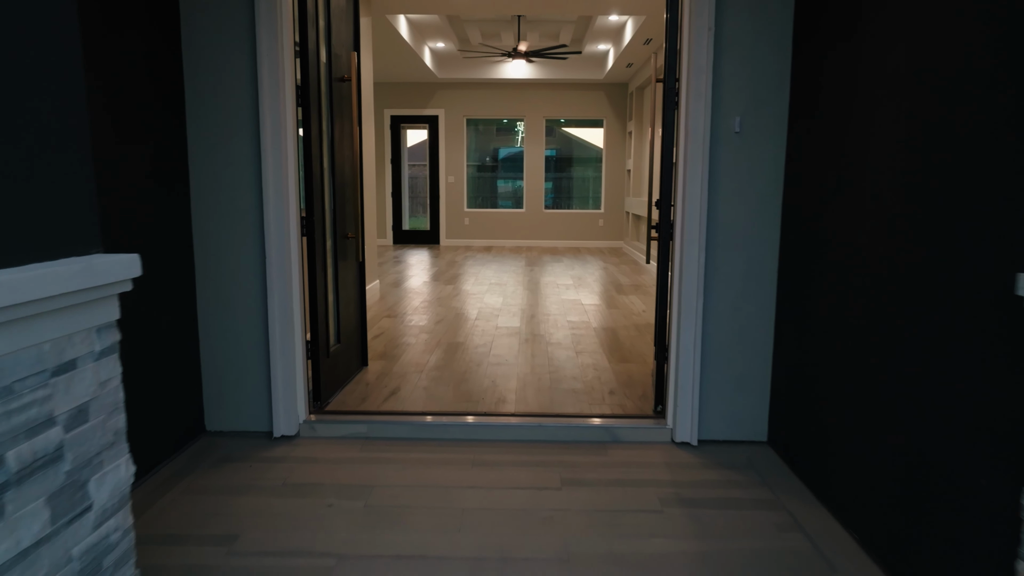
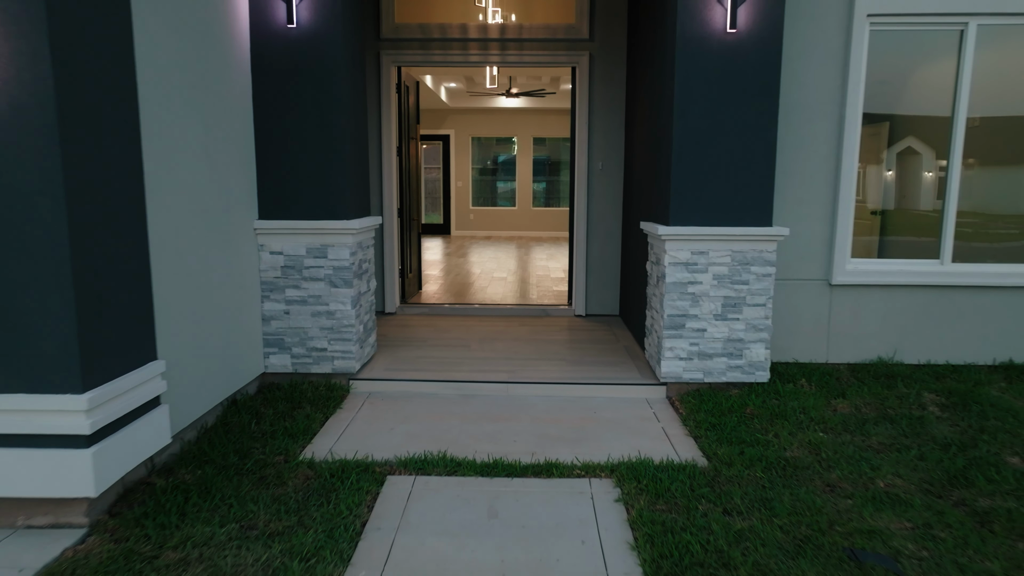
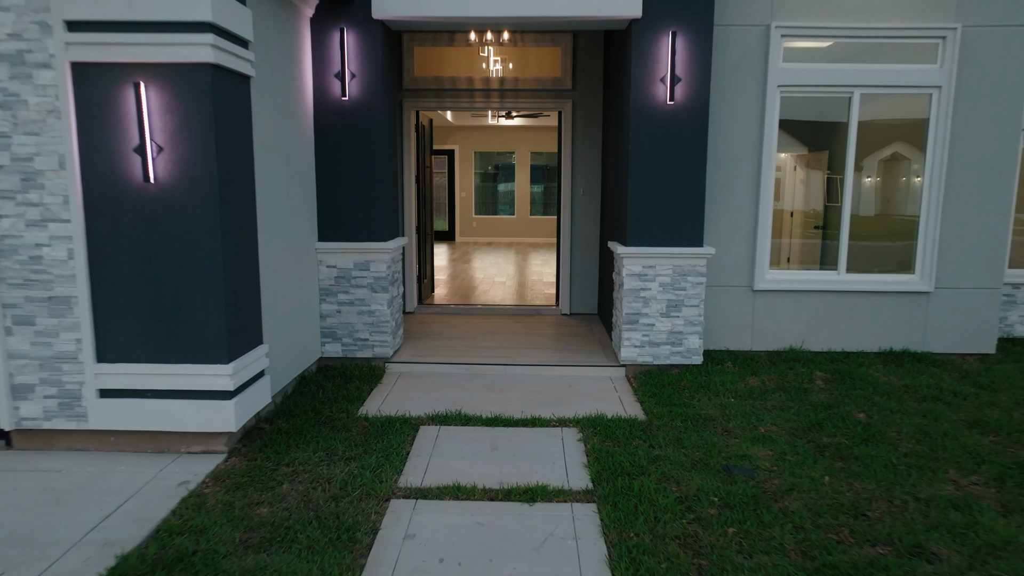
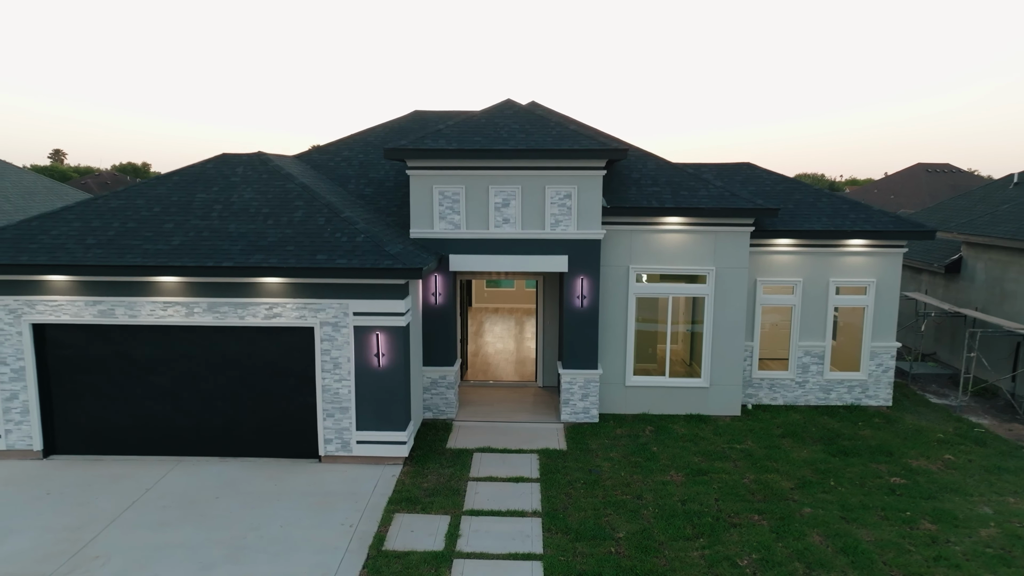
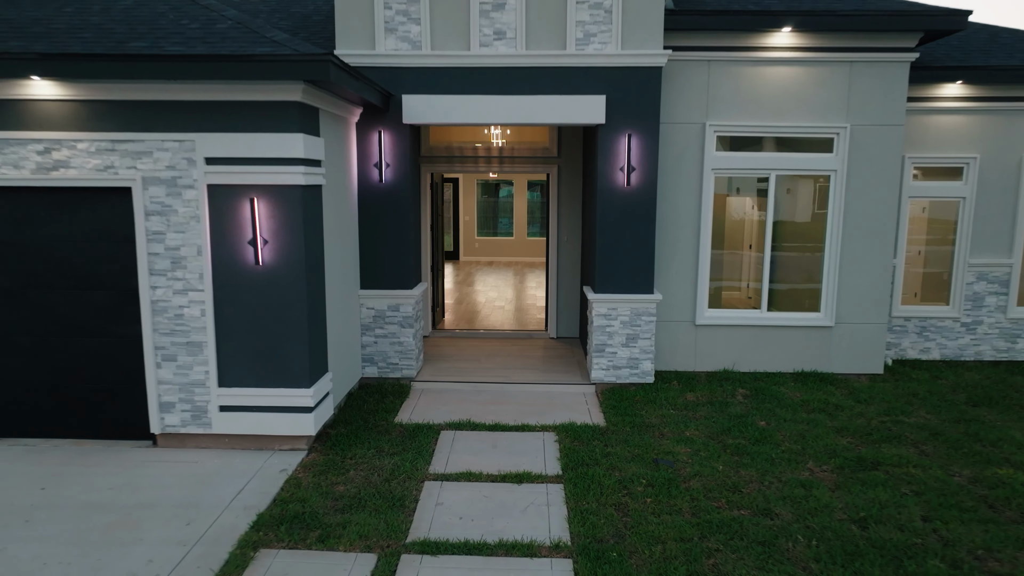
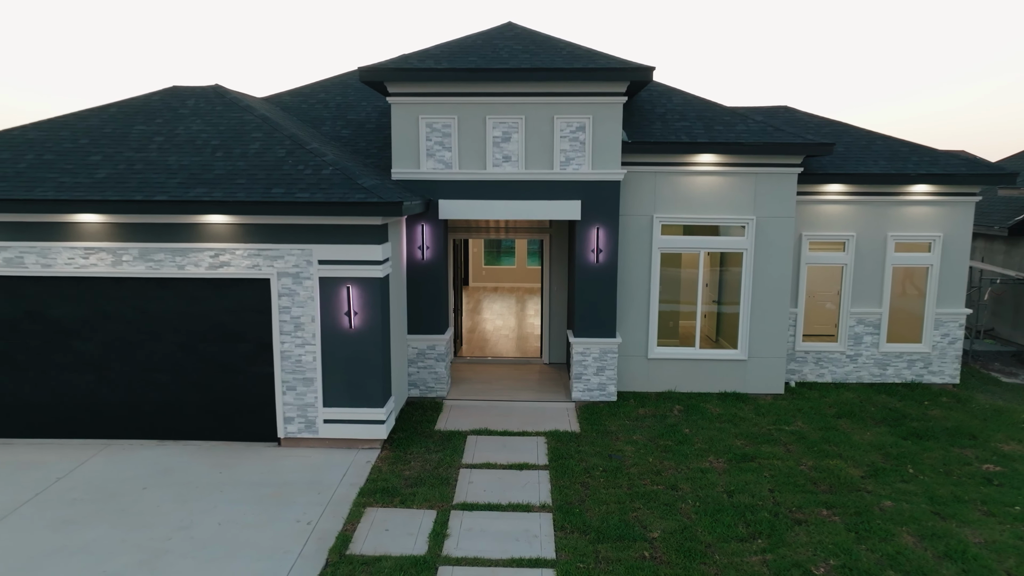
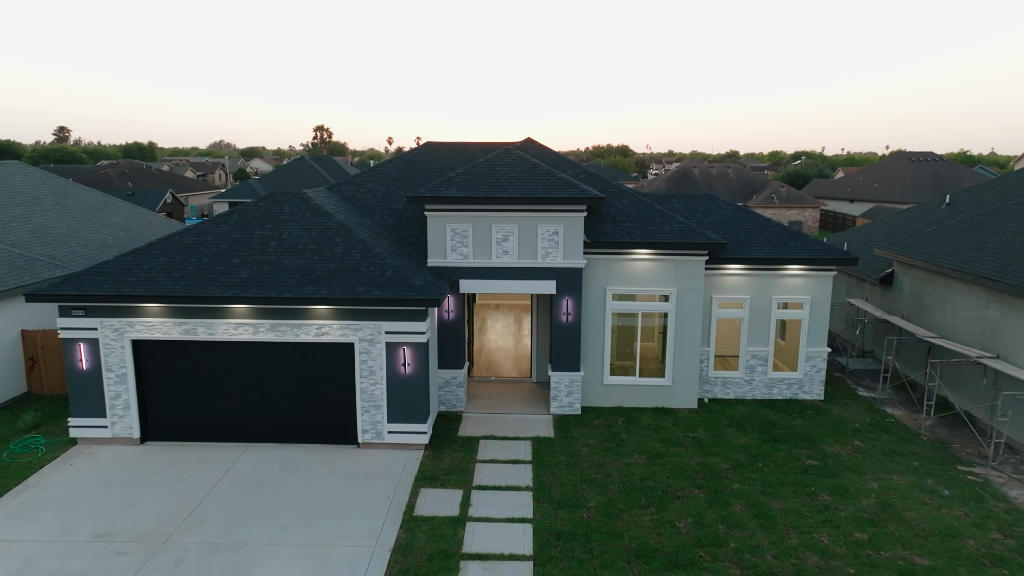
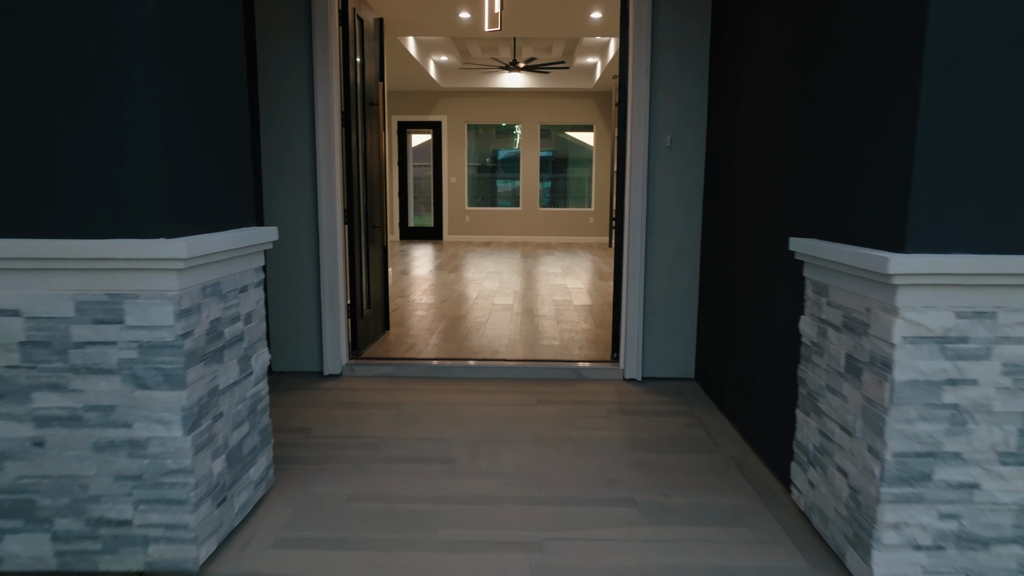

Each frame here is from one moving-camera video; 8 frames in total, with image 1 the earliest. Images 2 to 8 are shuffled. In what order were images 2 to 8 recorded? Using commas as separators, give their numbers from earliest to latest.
8, 2, 3, 5, 6, 4, 7
